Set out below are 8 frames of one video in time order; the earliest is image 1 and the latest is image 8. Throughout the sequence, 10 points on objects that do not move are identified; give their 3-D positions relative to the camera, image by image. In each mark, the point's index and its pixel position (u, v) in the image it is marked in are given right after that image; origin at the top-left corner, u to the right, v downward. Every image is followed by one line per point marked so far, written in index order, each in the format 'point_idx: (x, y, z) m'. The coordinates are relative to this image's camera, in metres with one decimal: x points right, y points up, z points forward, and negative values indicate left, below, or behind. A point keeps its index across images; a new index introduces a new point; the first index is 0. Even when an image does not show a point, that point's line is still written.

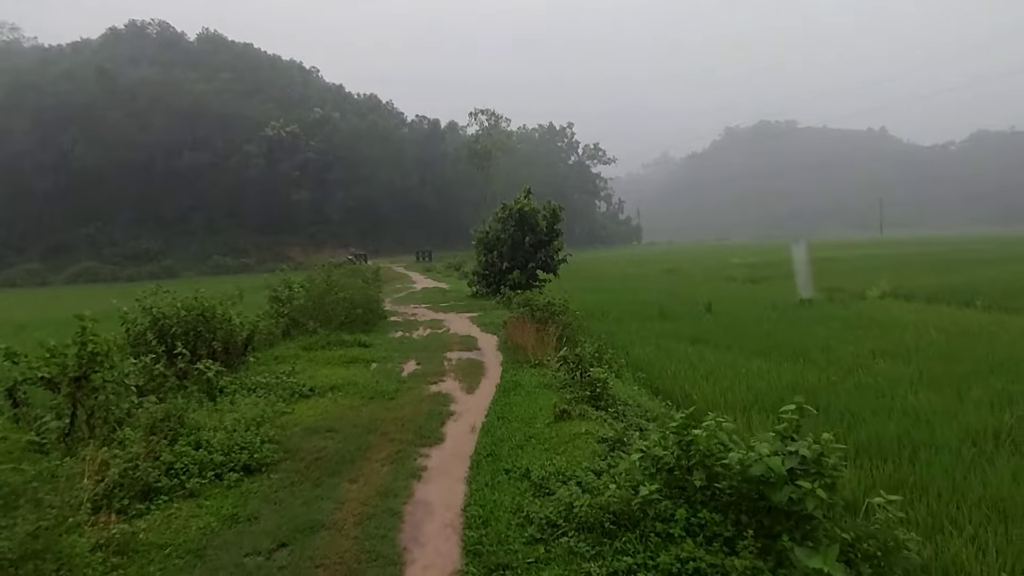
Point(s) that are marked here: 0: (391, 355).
0: (-1.6, -0.9, +9.4) m
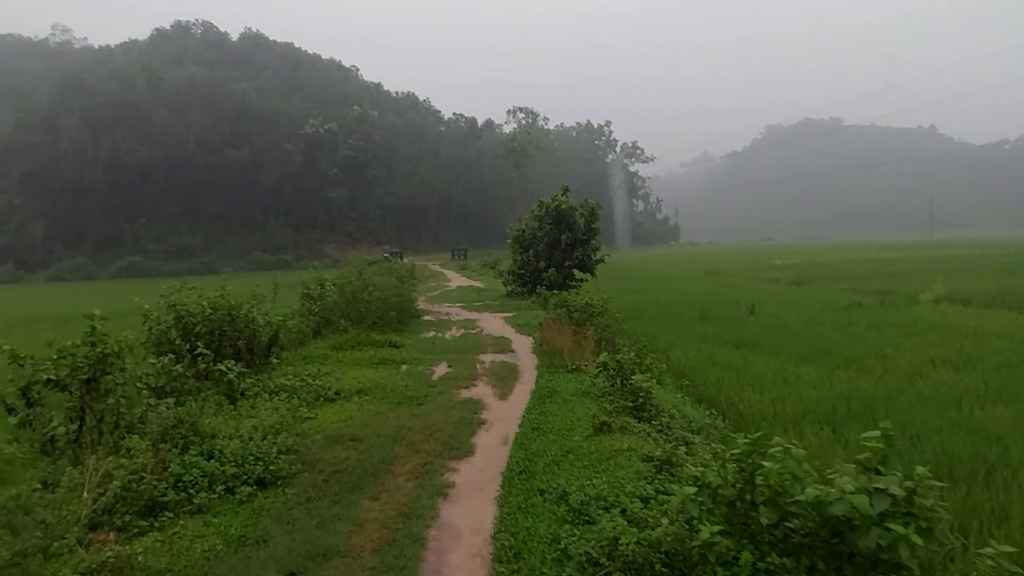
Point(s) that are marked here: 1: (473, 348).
0: (-1.1, -0.9, +9.1) m
1: (-0.5, -0.8, +9.8) m
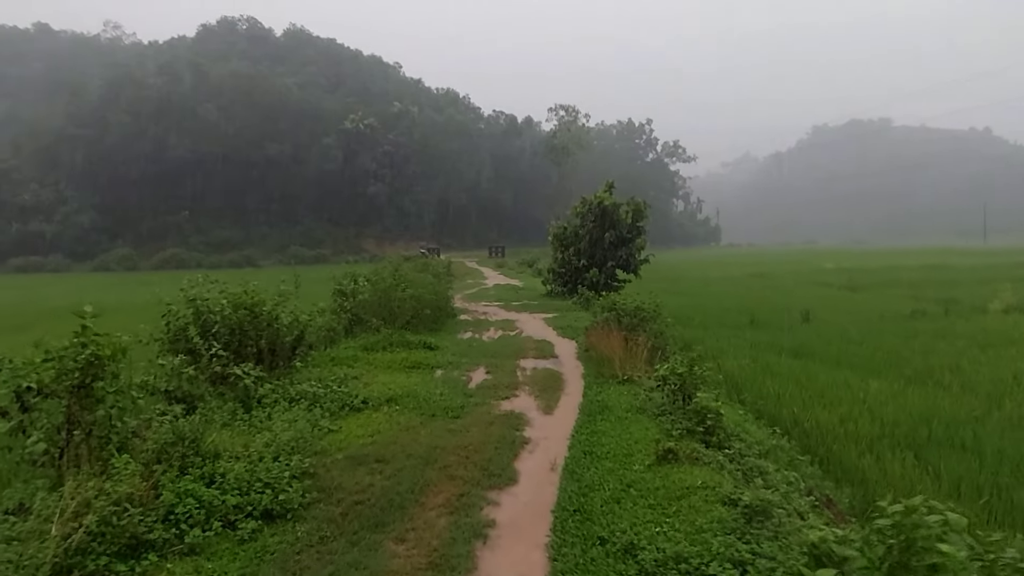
0: (-0.6, -0.9, +8.4) m
1: (0.0, -0.8, +9.1) m
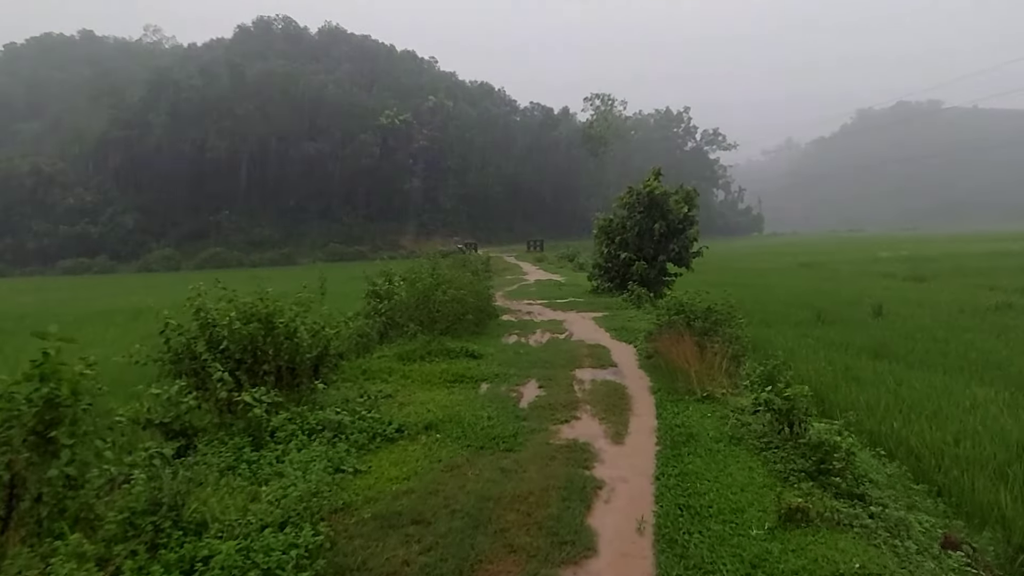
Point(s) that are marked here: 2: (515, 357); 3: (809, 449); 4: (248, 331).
0: (0.0, -0.9, +7.4) m
1: (+0.6, -0.8, +8.1) m
2: (+0.1, -0.8, +8.3) m
3: (+1.8, -0.9, +4.2) m
4: (-1.9, -0.3, +5.2) m
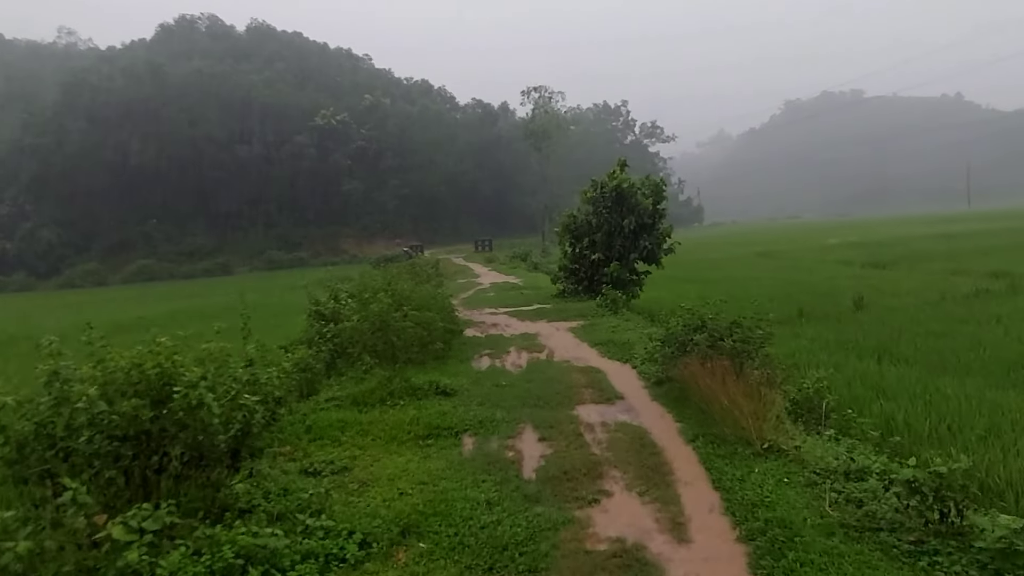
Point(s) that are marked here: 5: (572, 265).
0: (-0.2, -1.1, +5.9) m
1: (+0.5, -1.0, +6.6) m
2: (-0.1, -1.0, +6.7) m
3: (+1.9, -1.1, +2.8) m
4: (-1.9, -0.6, +3.5) m
5: (+1.3, +0.5, +15.9) m
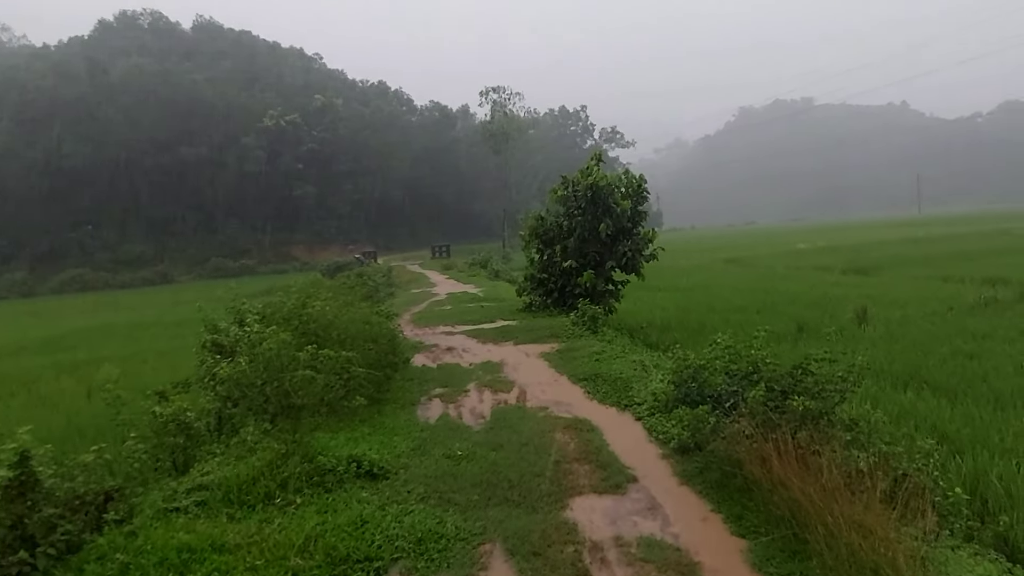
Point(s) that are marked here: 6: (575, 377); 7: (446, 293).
0: (-0.4, -1.2, +3.7) m
1: (+0.2, -1.2, +4.4) m
2: (-0.4, -1.2, +4.5) m
3: (+1.9, -1.2, +0.7) m
4: (-2.0, -0.8, +1.2) m
5: (+0.5, +0.3, +13.8) m
6: (+0.7, -0.9, +7.6) m
7: (-1.8, -0.1, +19.0) m
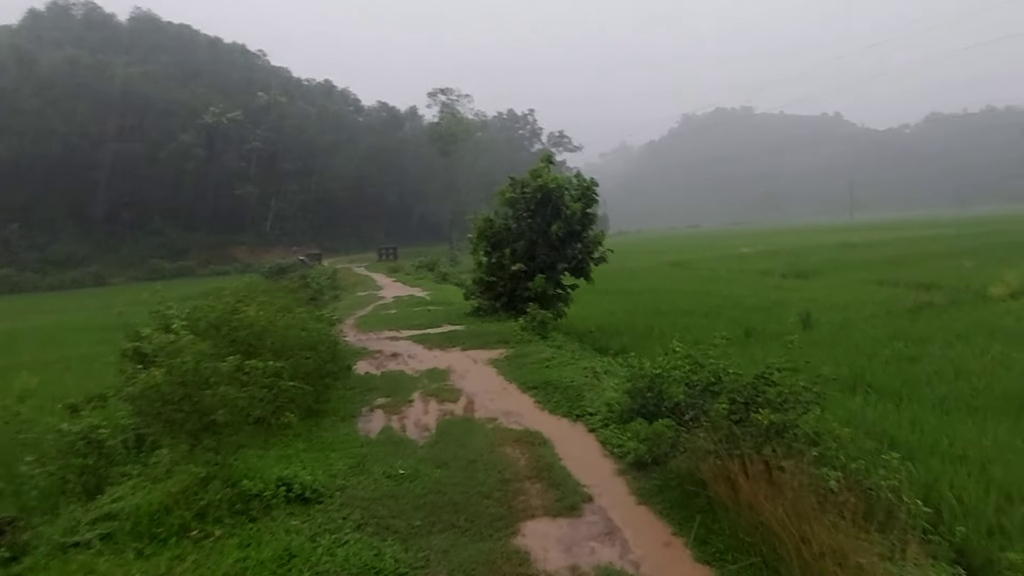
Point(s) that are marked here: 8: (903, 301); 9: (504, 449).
0: (-0.6, -1.3, +3.3) m
1: (-0.1, -1.2, +4.1) m
2: (-0.7, -1.2, +4.1) m
3: (+1.8, -1.2, +0.5) m
4: (-2.0, -0.8, +0.8) m
5: (-0.4, +0.2, +13.5) m
6: (+0.1, -1.0, +7.3) m
7: (-3.2, -0.2, +18.4) m
8: (+9.1, -0.3, +16.4) m
9: (-0.1, -1.1, +5.0) m
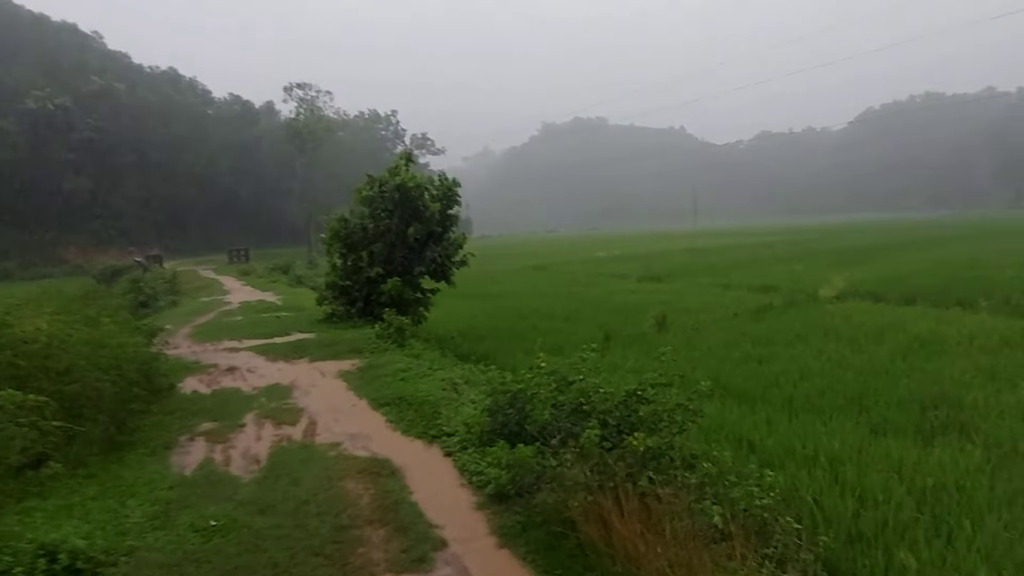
0: (-1.2, -1.3, +2.5) m
1: (-0.9, -1.2, +3.3) m
2: (-1.5, -1.2, +3.3) m
3: (+1.7, -1.2, +0.2) m
4: (-2.1, -0.8, -0.3) m
5: (-3.0, +0.1, +12.5) m
6: (-1.2, -1.0, +6.6) m
7: (-6.6, -0.3, +16.9) m
8: (+5.8, -0.4, +17.2) m
9: (-1.0, -1.2, +4.3) m
